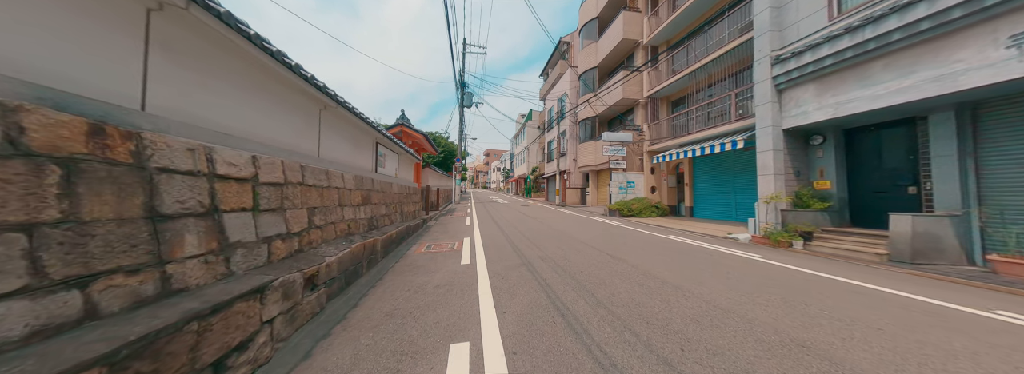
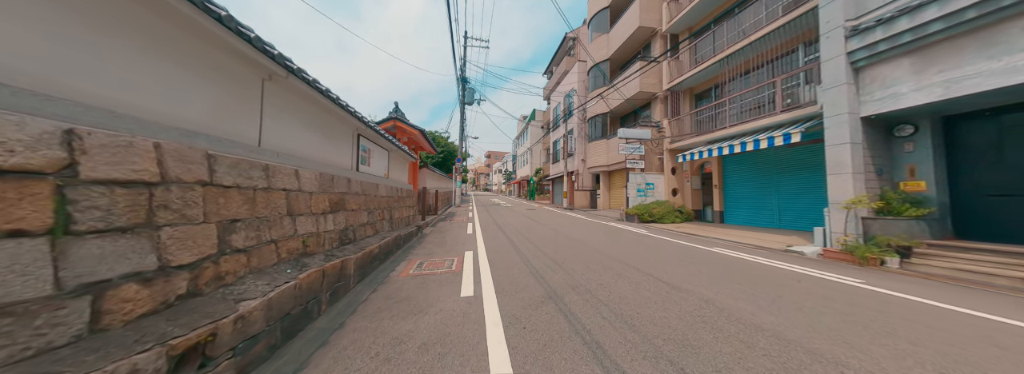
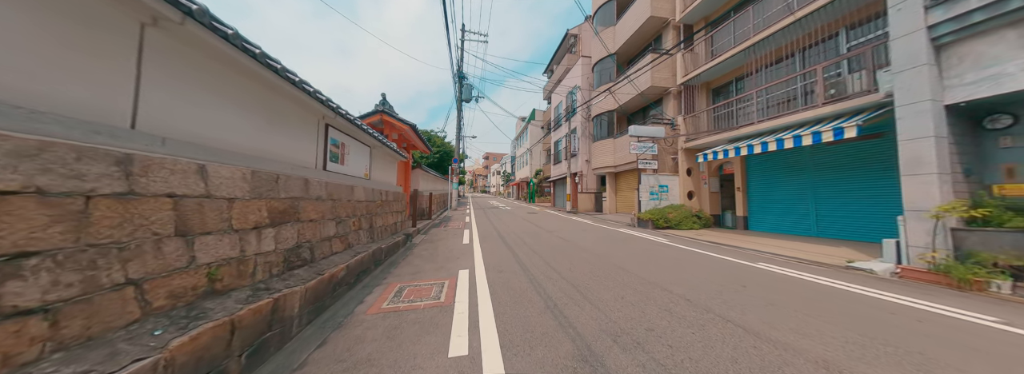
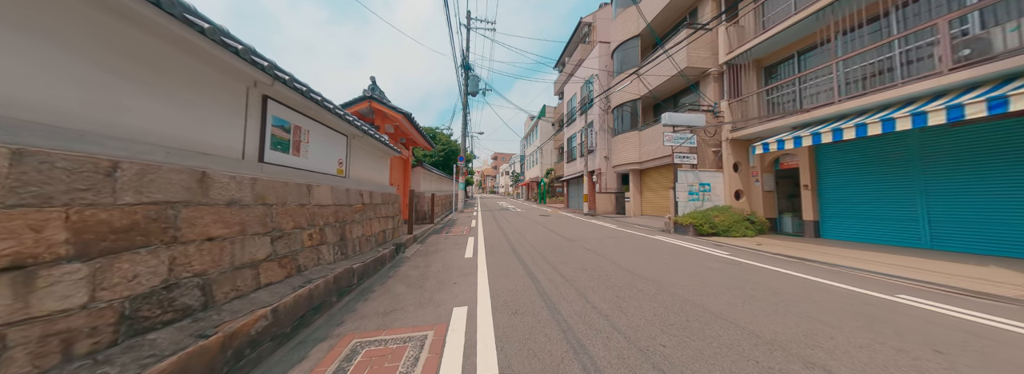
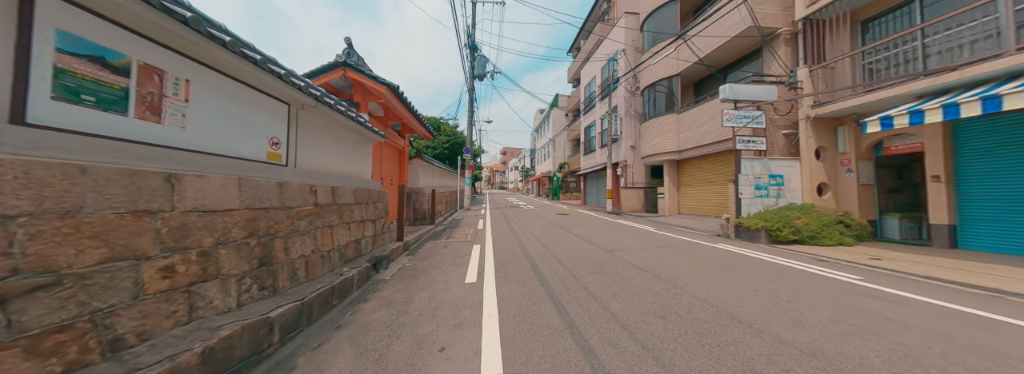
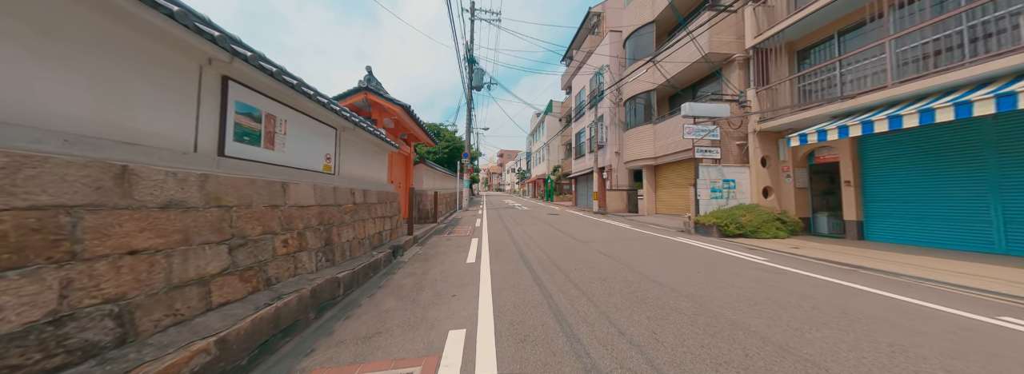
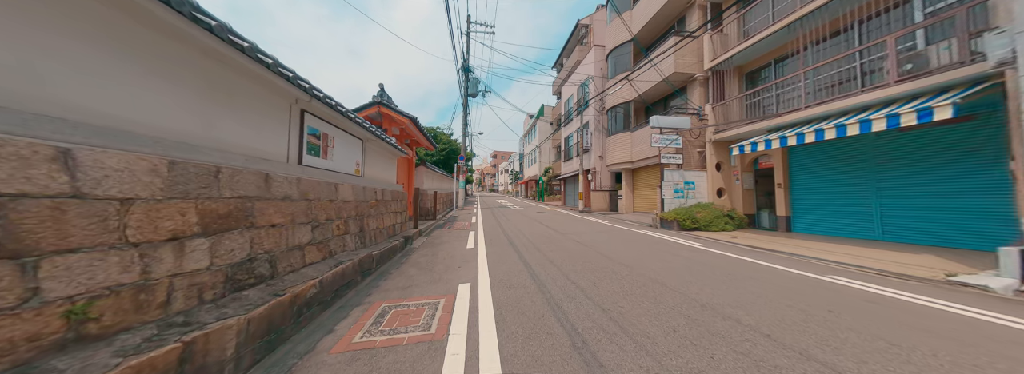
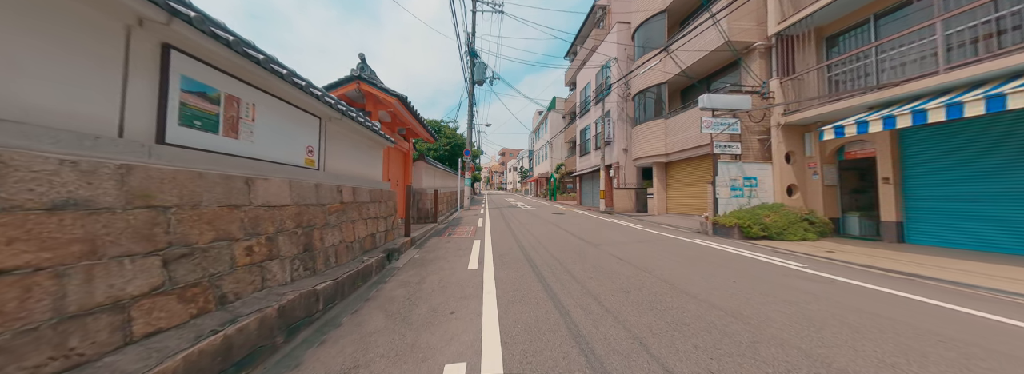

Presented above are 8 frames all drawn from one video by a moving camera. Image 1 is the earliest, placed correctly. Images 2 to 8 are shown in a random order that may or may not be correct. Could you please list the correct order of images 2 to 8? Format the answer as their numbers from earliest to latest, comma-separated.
2, 3, 7, 4, 6, 8, 5
